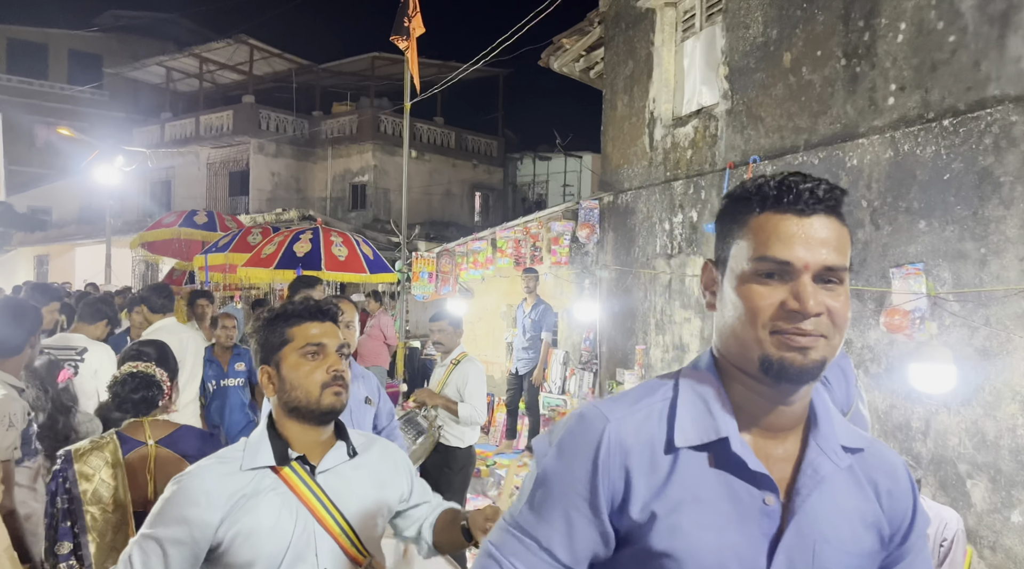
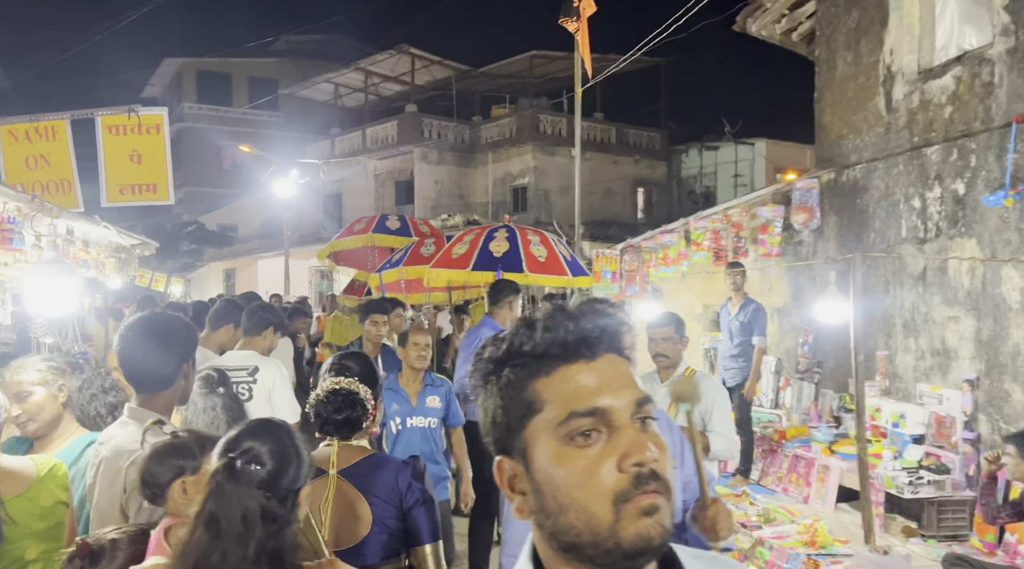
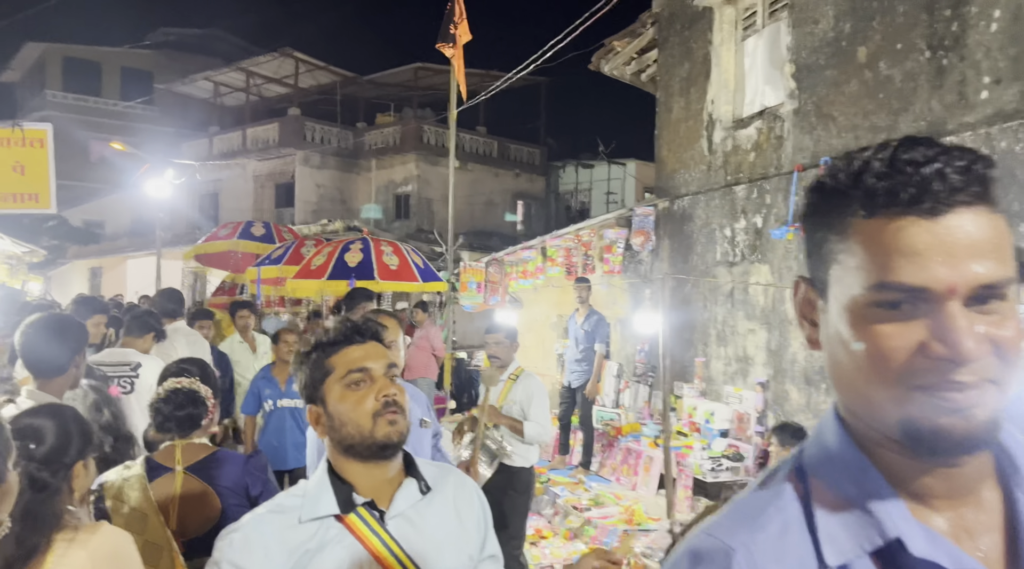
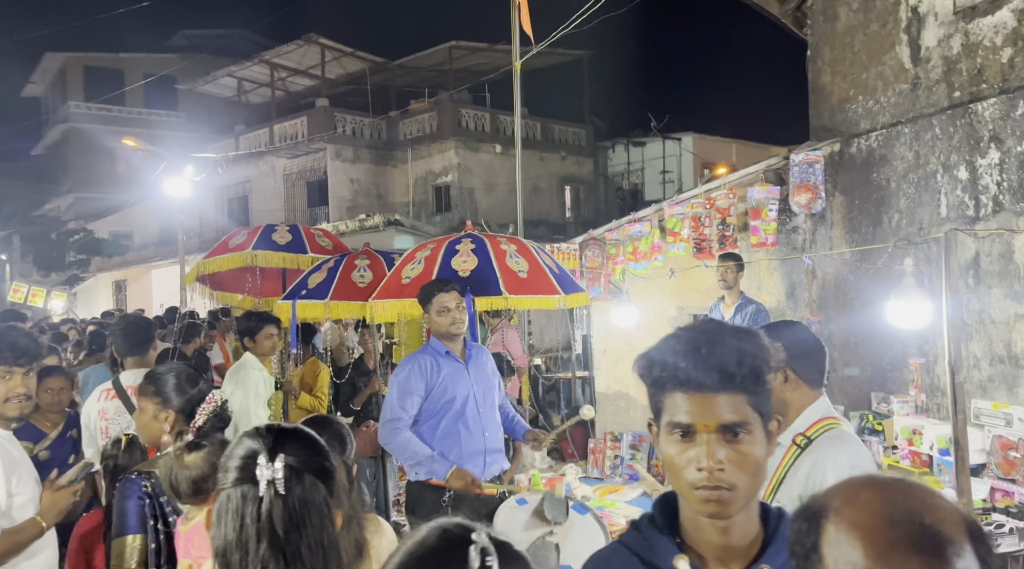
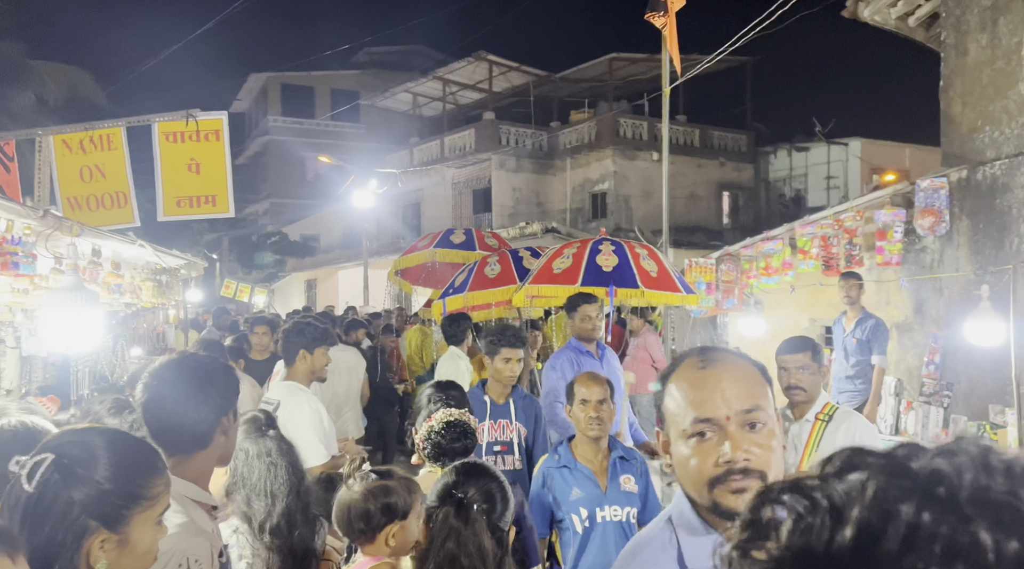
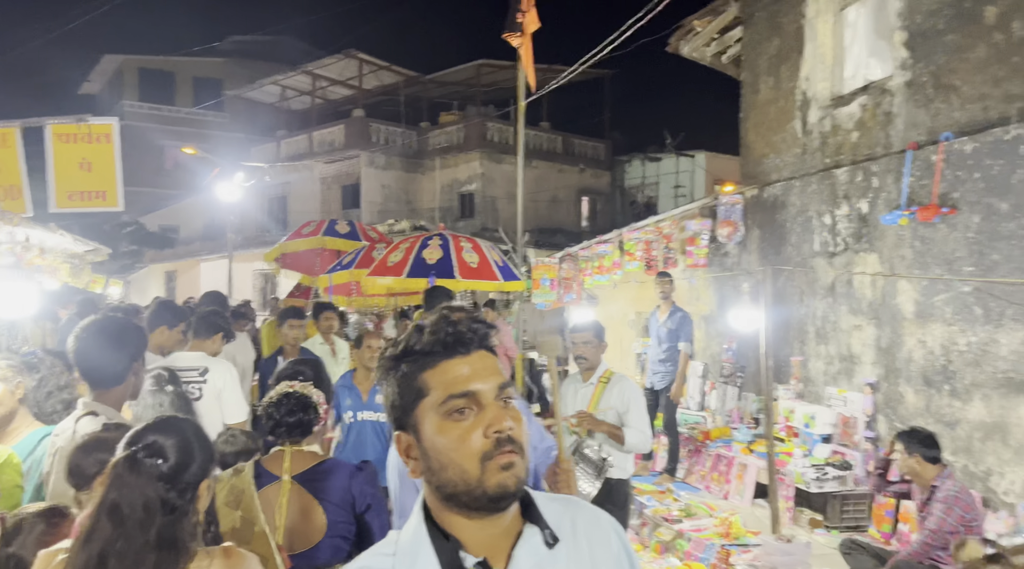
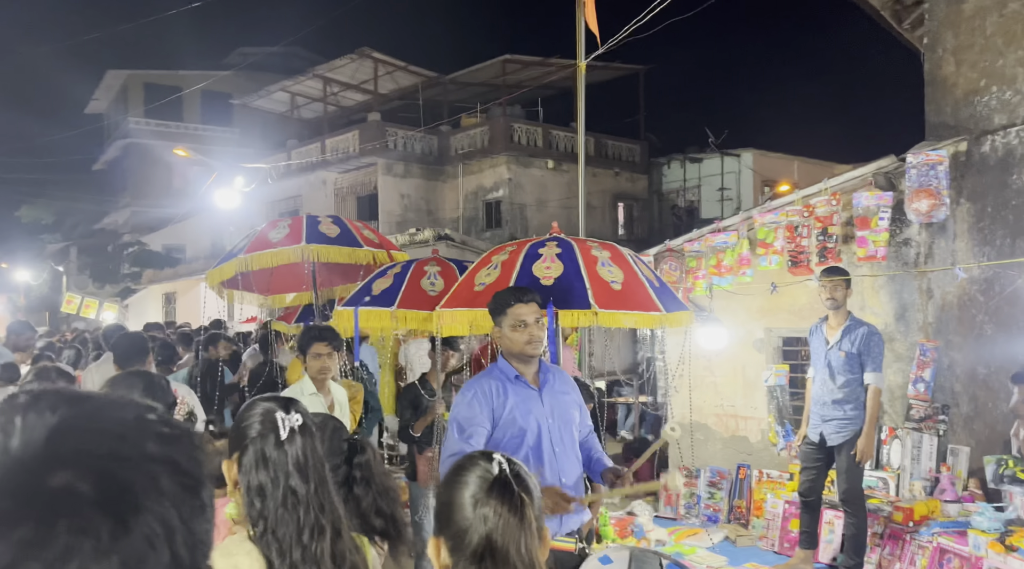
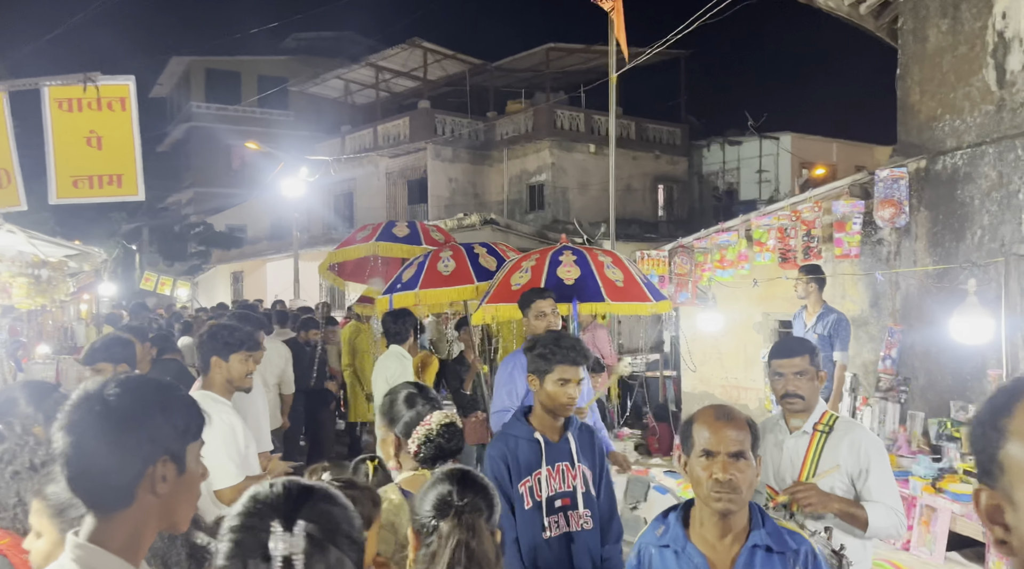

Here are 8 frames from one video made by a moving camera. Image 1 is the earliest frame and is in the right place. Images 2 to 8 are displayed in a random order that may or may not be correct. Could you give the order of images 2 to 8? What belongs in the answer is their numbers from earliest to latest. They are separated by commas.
3, 6, 2, 5, 8, 4, 7
